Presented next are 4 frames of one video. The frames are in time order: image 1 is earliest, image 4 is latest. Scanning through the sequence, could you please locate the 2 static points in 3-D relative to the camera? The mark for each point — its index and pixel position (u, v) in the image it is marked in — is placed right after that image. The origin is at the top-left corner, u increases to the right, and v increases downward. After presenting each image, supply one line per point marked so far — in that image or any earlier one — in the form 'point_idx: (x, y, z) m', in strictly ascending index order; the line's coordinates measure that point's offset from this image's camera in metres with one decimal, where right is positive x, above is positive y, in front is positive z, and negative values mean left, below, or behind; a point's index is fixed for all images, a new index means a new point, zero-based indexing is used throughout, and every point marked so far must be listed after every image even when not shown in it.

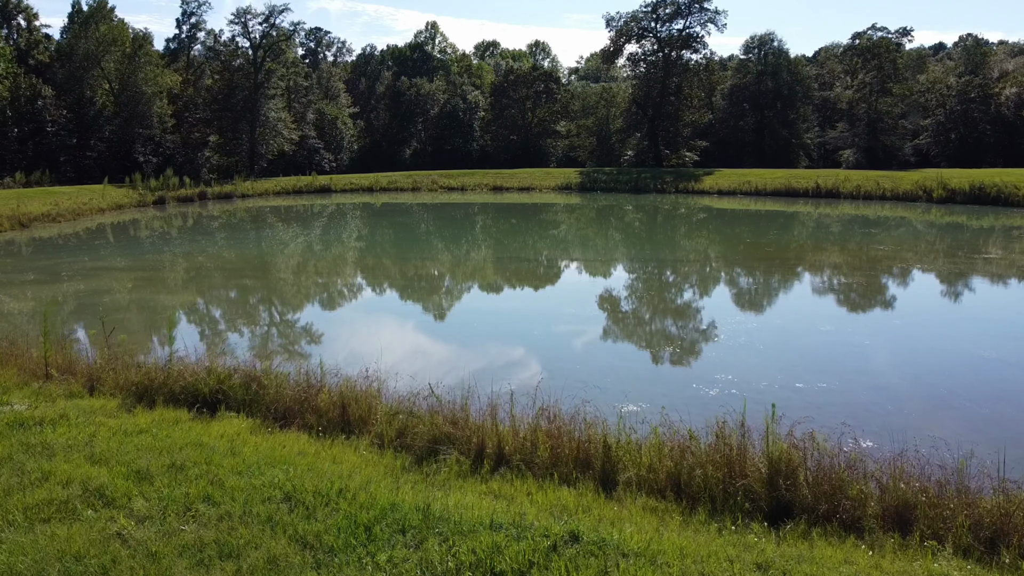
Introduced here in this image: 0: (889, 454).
0: (+3.1, -1.3, +5.3) m
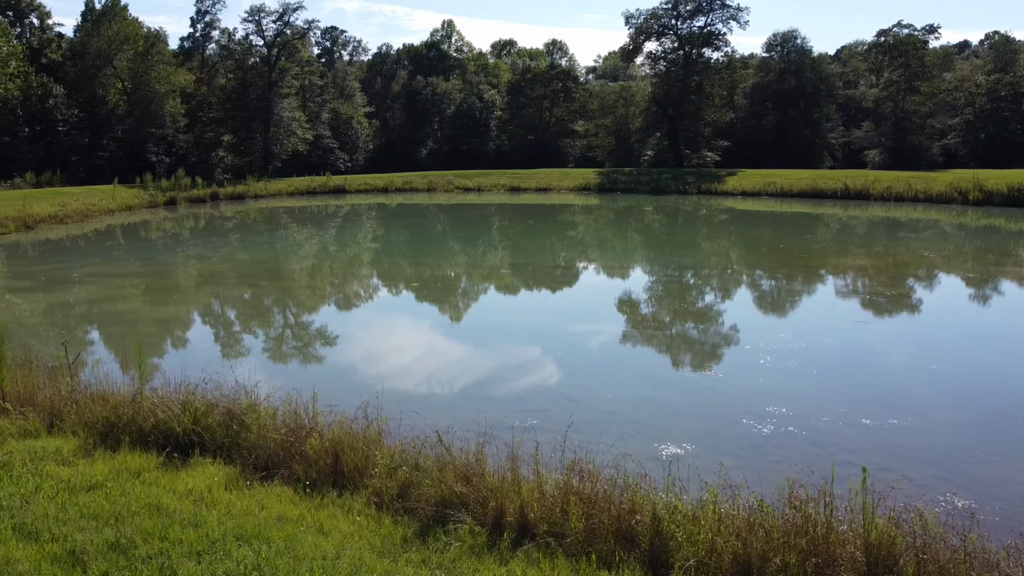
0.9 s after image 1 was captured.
0: (+3.2, -1.5, +4.8) m
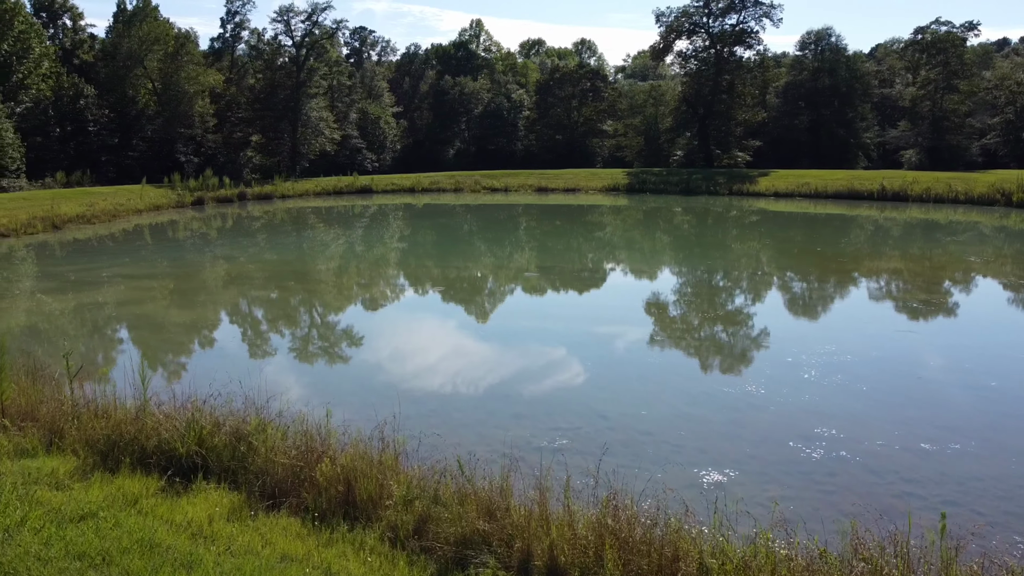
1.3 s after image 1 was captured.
0: (+3.4, -1.5, +4.4) m
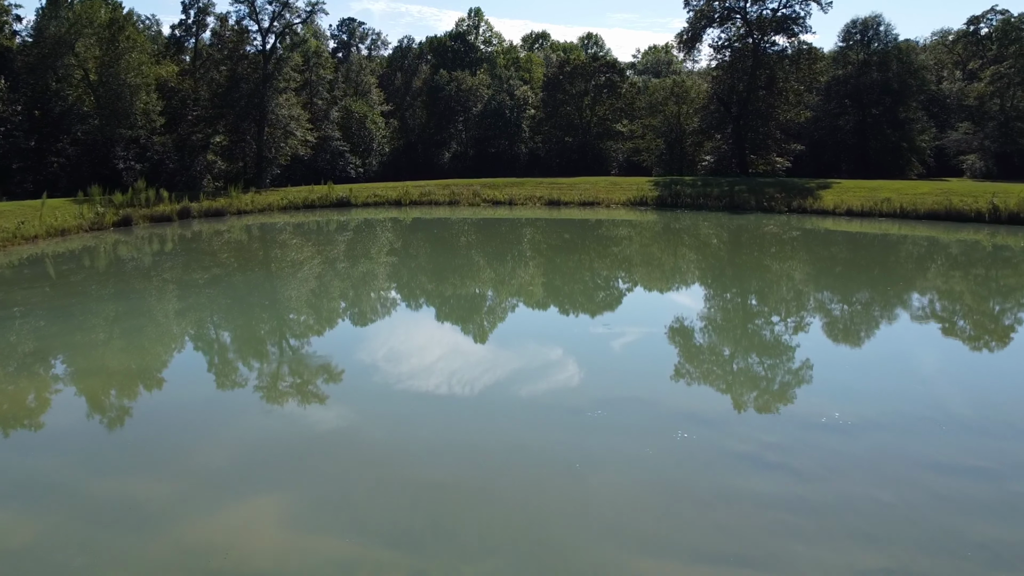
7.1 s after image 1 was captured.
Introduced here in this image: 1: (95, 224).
0: (+3.7, -2.5, +0.5) m
1: (-10.7, +1.8, +17.6) m
